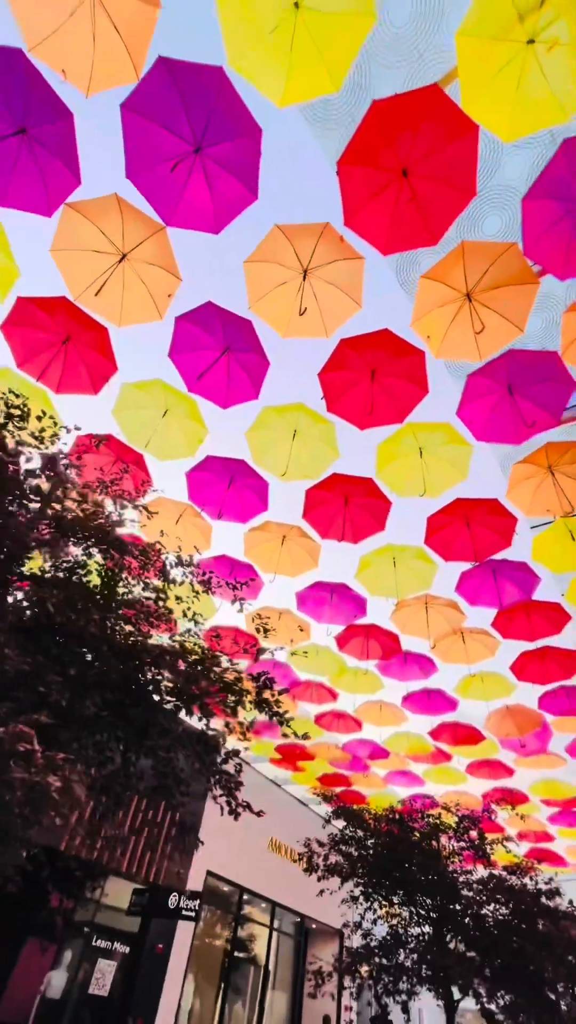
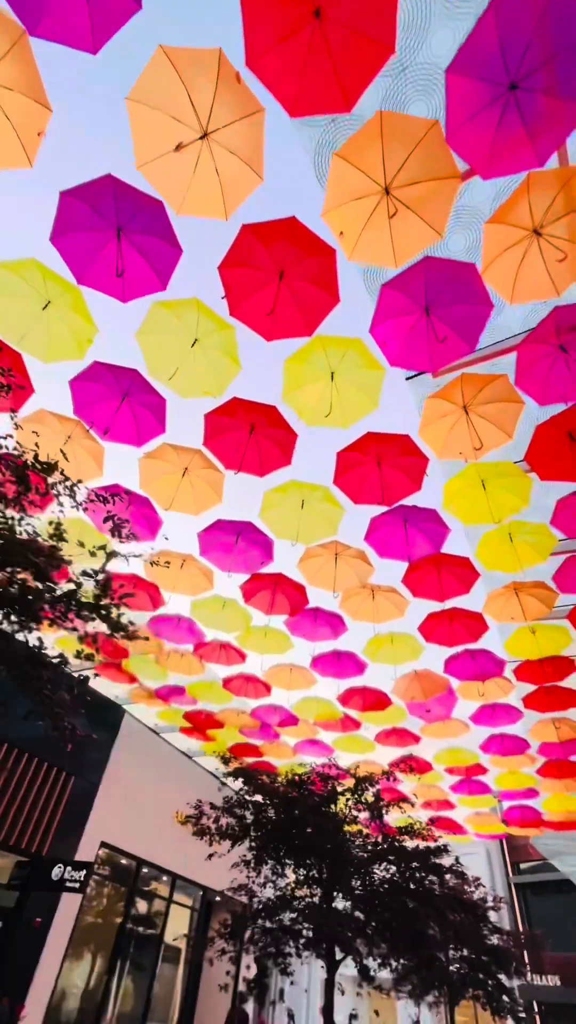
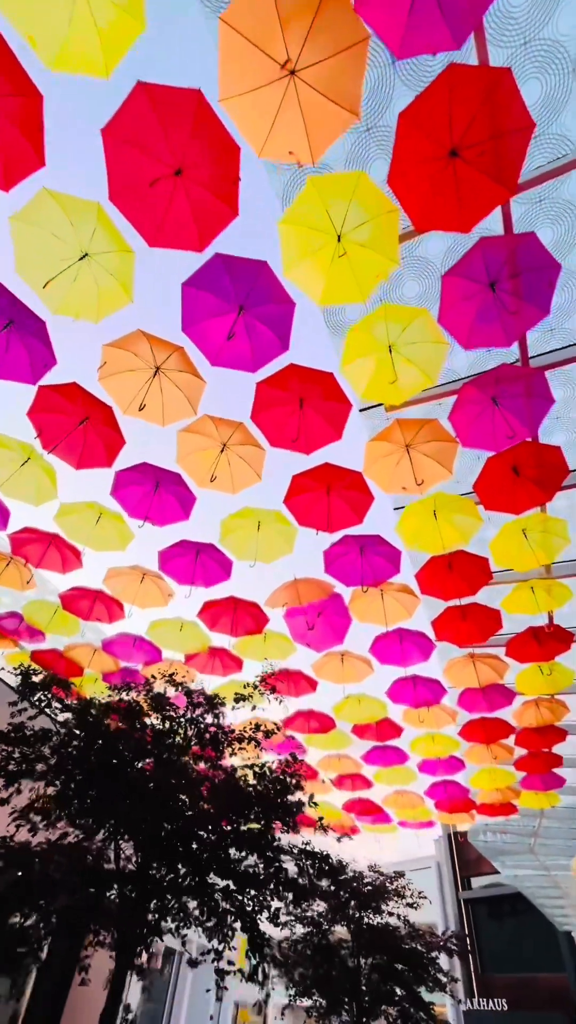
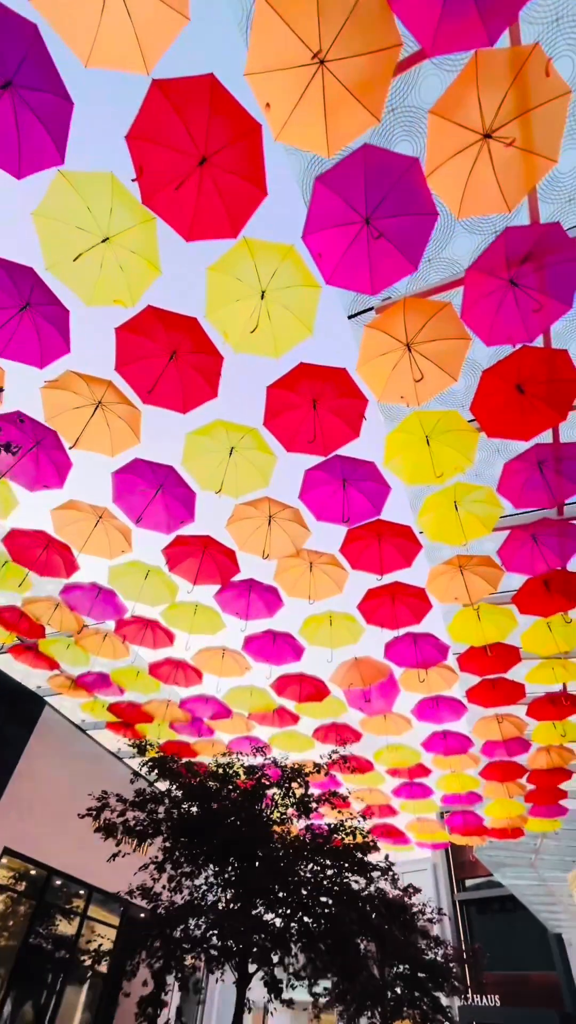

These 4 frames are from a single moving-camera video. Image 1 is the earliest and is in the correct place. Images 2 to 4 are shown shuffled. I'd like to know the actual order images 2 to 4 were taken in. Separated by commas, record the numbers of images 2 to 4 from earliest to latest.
2, 4, 3
